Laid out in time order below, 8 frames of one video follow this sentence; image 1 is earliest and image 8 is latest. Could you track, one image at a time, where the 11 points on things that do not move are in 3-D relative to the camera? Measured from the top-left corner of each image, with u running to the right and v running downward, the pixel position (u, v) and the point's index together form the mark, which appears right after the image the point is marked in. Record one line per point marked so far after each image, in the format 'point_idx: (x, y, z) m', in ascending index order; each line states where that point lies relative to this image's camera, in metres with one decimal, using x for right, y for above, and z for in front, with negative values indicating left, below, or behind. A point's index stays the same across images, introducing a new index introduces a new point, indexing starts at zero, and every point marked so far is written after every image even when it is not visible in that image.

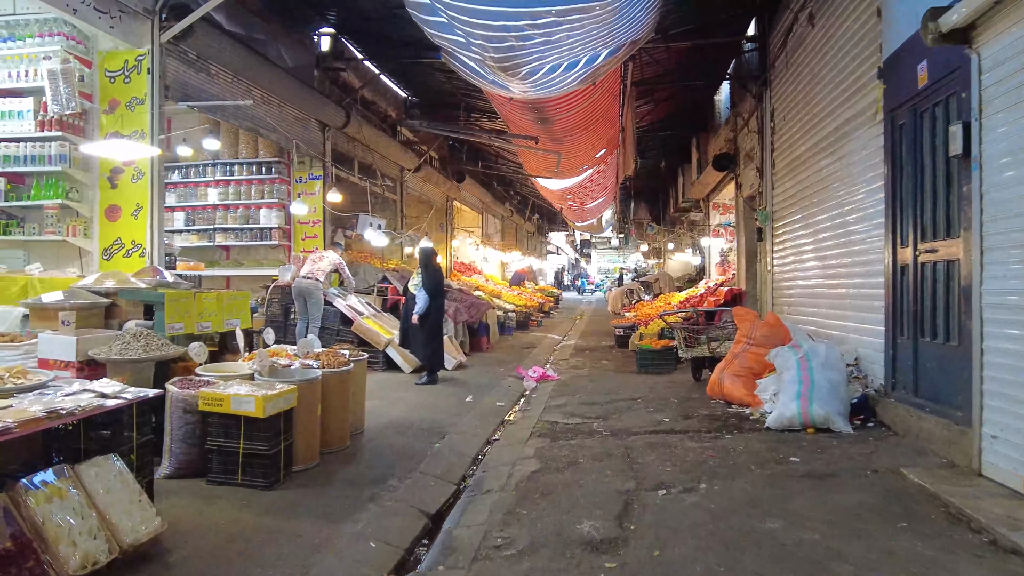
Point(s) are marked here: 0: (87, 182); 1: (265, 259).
0: (-3.4, +0.8, +5.2) m
1: (-3.1, +0.4, +8.2) m
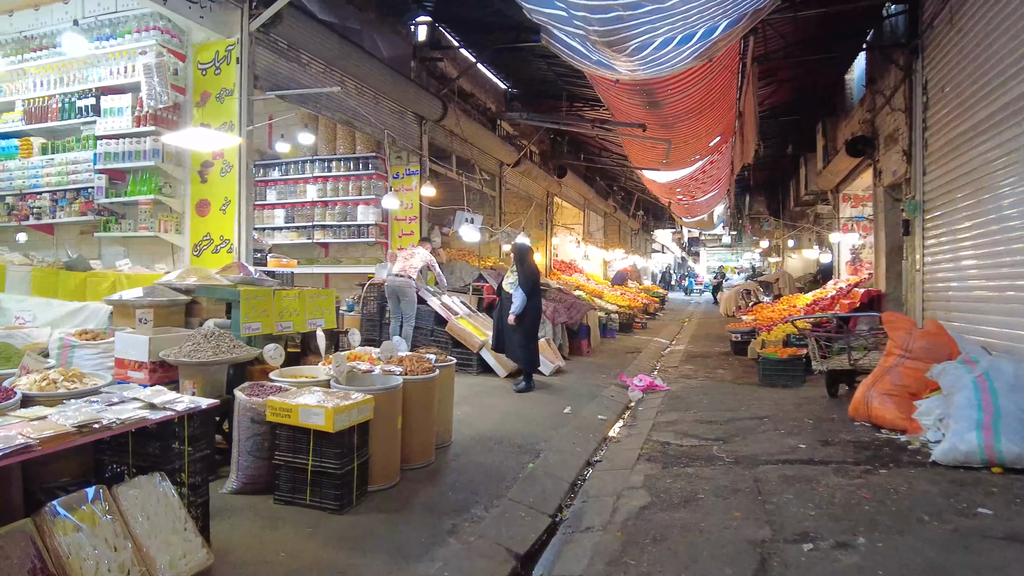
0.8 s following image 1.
0: (-2.6, +0.9, +5.2) m
1: (-1.8, +0.4, +8.0) m
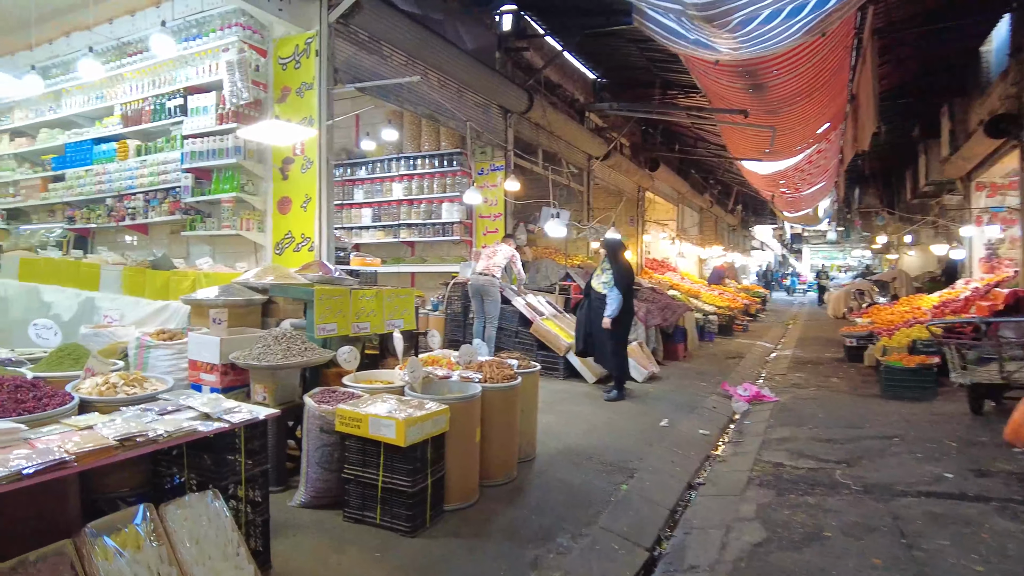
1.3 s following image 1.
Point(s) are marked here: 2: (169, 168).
0: (-1.9, +0.9, +5.1) m
1: (-0.8, +0.4, +7.9) m
2: (-2.8, +1.0, +5.4) m
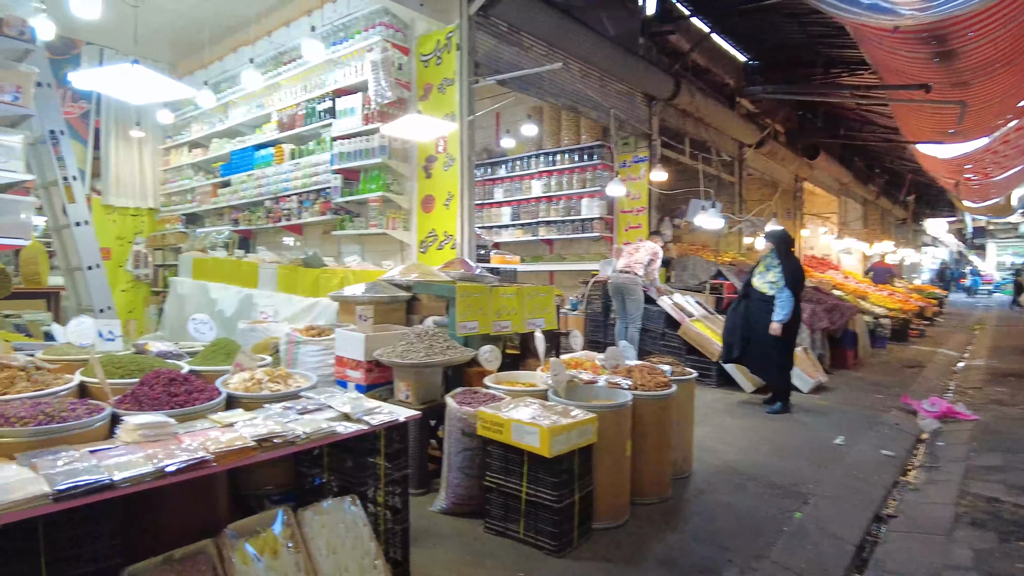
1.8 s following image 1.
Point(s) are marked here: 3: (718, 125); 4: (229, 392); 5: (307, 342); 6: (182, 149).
0: (-0.8, +0.9, +5.1) m
1: (+0.9, +0.4, +7.6) m
2: (-1.6, +1.0, +5.6) m
3: (+2.6, +2.1, +8.4) m
4: (-1.0, -0.4, +2.4) m
5: (-1.1, -0.3, +3.5) m
6: (-4.0, +1.7, +7.9) m
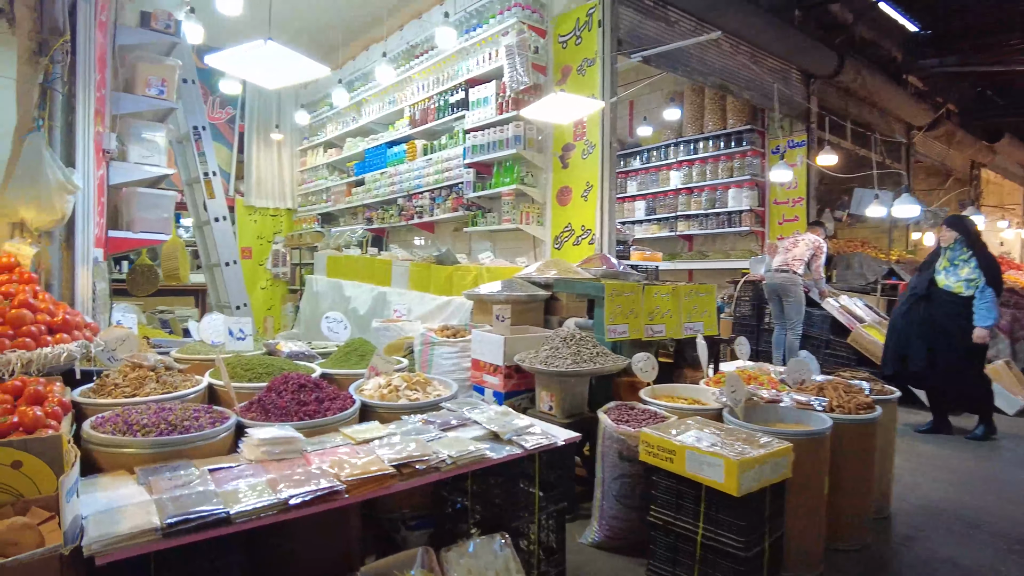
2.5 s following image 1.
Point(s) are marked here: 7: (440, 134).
0: (+0.2, +0.9, +4.8) m
1: (+2.3, +0.4, +6.9) m
2: (-0.5, +1.0, +5.4) m
3: (+4.2, +2.1, +7.4) m
4: (-0.5, -0.4, +2.1) m
5: (-0.4, -0.3, +3.3) m
6: (-2.4, +1.7, +8.1) m
7: (-0.6, +1.4, +5.9) m
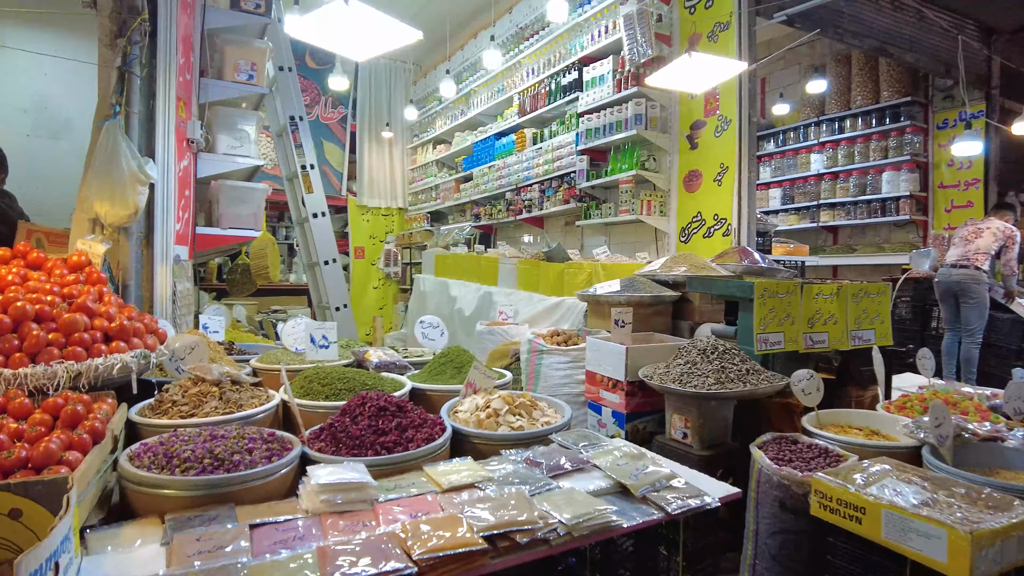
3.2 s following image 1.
0: (+1.0, +0.9, +4.2) m
1: (+3.4, +0.4, +6.0) m
2: (+0.4, +1.0, +4.9) m
3: (+5.3, +2.1, +6.1) m
4: (-0.1, -0.4, +1.7) m
5: (+0.2, -0.3, +2.8) m
6: (-1.0, +1.7, +7.9) m
7: (+0.3, +1.4, +5.4) m
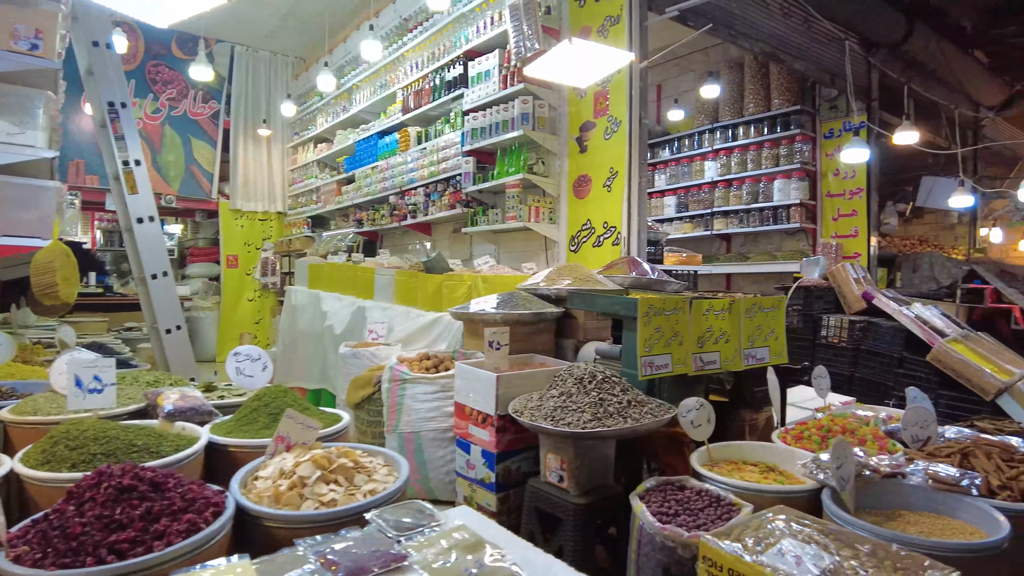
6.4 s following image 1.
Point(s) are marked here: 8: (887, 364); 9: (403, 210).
0: (+0.2, +0.8, +3.9) m
1: (+2.4, +0.3, +6.0) m
2: (-0.4, +0.9, +4.5) m
3: (+4.3, +2.0, +6.4) m
4: (-0.5, -0.4, +1.3) m
5: (-0.4, -0.3, +2.4) m
6: (-2.3, +1.6, +7.3) m
7: (-0.6, +1.3, +5.1) m
8: (+2.0, -0.4, +3.5) m
9: (-0.9, +0.6, +5.2) m
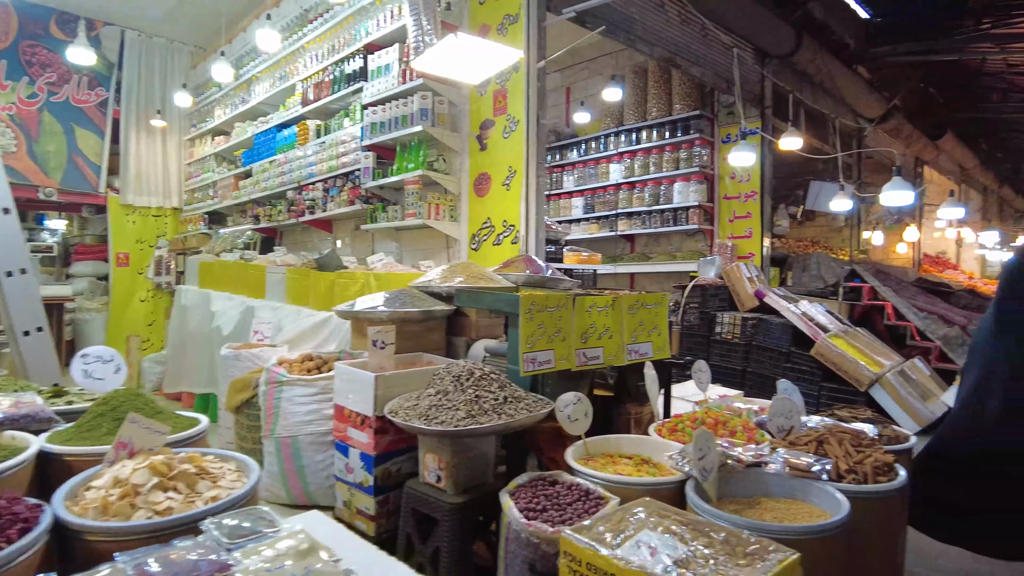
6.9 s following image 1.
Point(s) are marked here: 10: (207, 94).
0: (-0.3, +0.8, +3.9) m
1: (+1.6, +0.4, +6.2) m
2: (-1.1, +0.9, +4.4) m
3: (+3.4, +2.0, +6.8) m
4: (-0.8, -0.4, +1.2) m
5: (-0.8, -0.3, +2.3) m
6: (-3.2, +1.6, +7.0) m
7: (-1.3, +1.3, +4.9) m
8: (+1.5, -0.4, +3.7) m
9: (-1.6, +0.6, +5.0) m
10: (-3.2, +2.0, +7.0) m
